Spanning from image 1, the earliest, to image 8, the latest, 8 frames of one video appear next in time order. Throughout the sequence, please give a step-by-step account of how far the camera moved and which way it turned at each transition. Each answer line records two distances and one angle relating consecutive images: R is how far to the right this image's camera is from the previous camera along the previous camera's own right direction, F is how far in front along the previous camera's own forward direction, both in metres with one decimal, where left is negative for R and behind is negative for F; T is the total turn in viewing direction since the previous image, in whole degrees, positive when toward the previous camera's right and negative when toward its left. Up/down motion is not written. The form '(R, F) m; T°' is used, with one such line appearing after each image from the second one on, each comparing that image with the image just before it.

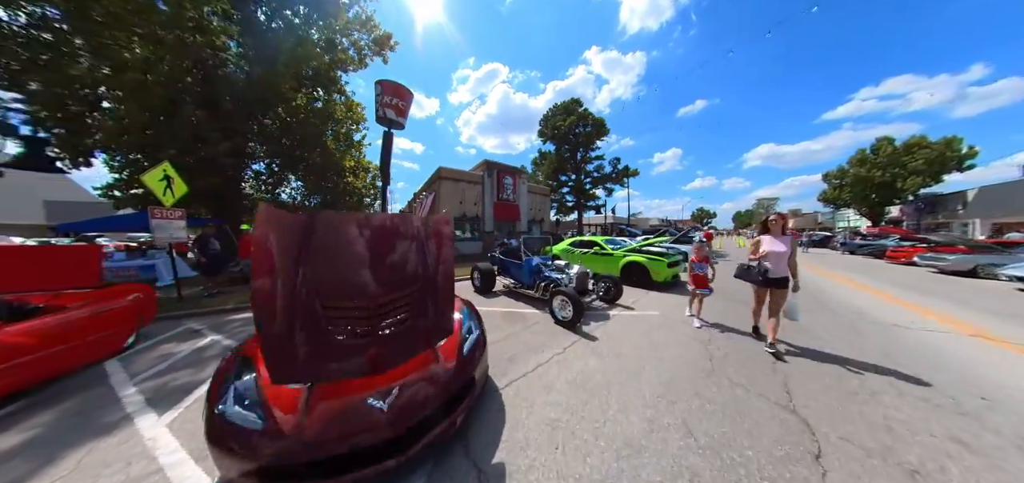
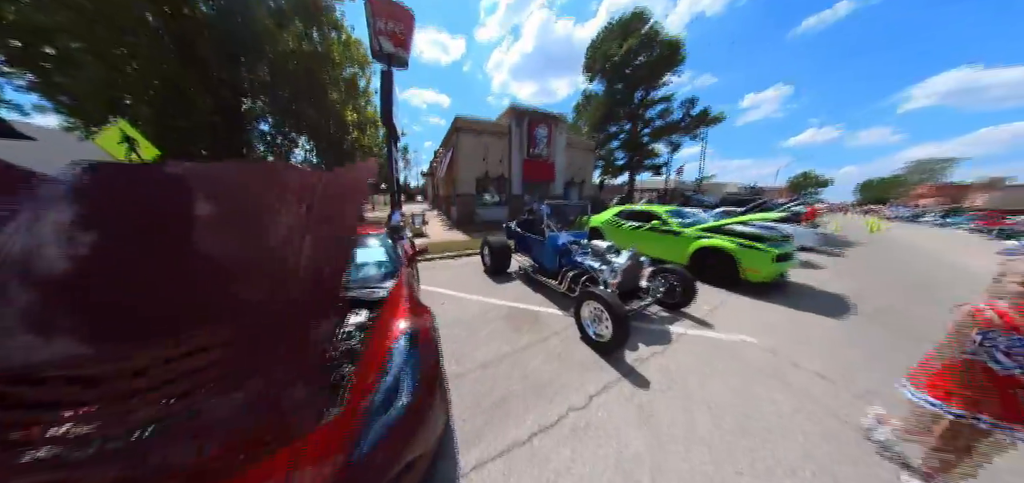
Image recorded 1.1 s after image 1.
(+0.5, +1.5) m; -11°
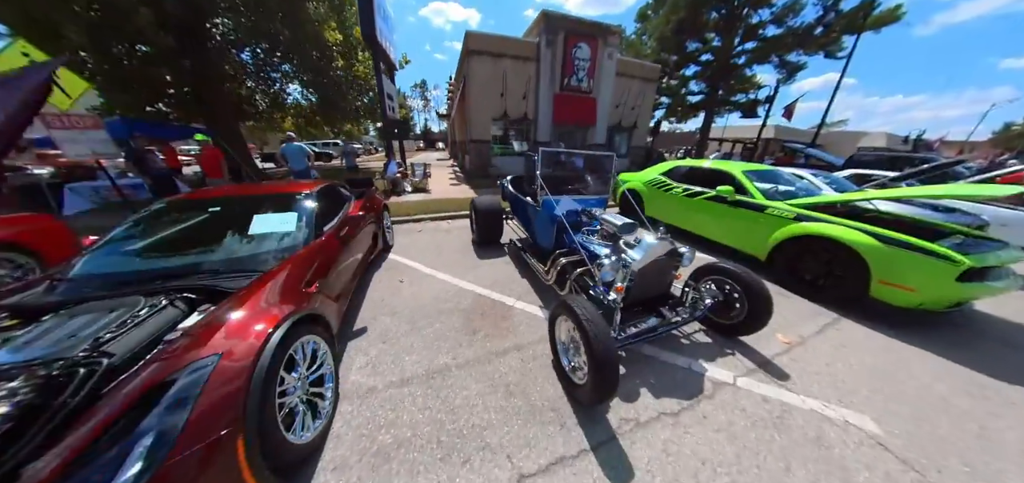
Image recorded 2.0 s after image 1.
(+0.9, +1.2) m; -12°
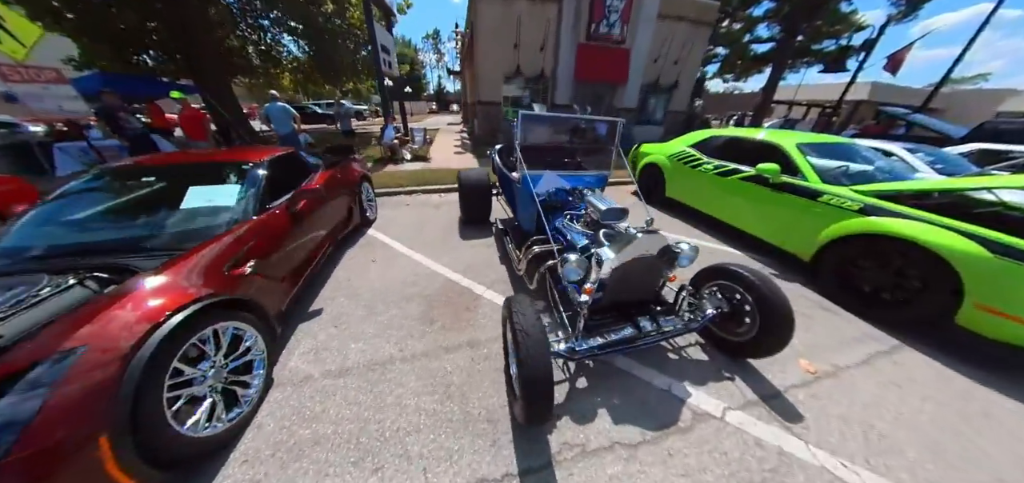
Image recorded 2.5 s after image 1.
(+0.6, +0.4) m; -7°
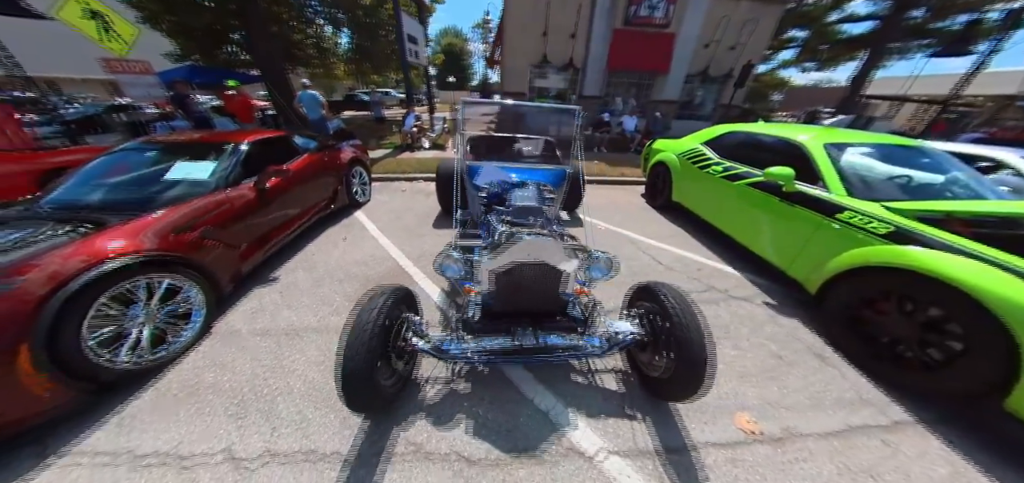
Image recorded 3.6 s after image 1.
(+1.0, +0.2) m; -11°
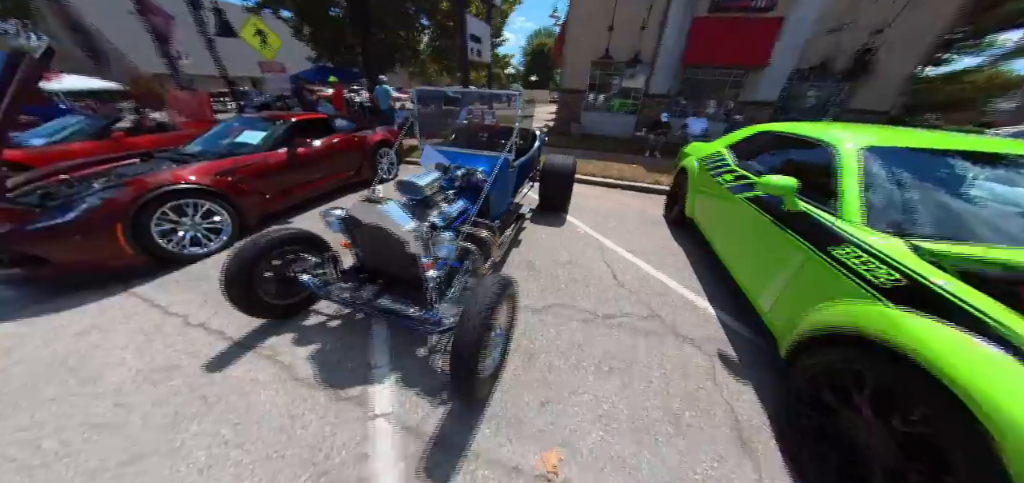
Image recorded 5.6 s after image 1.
(+1.5, +0.2) m; -19°
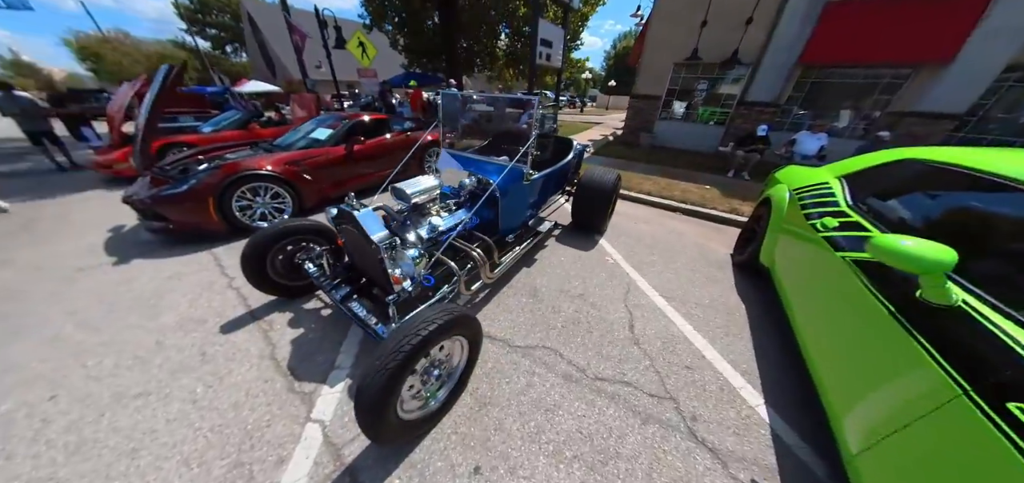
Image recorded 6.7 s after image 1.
(+0.5, +0.3) m; -15°
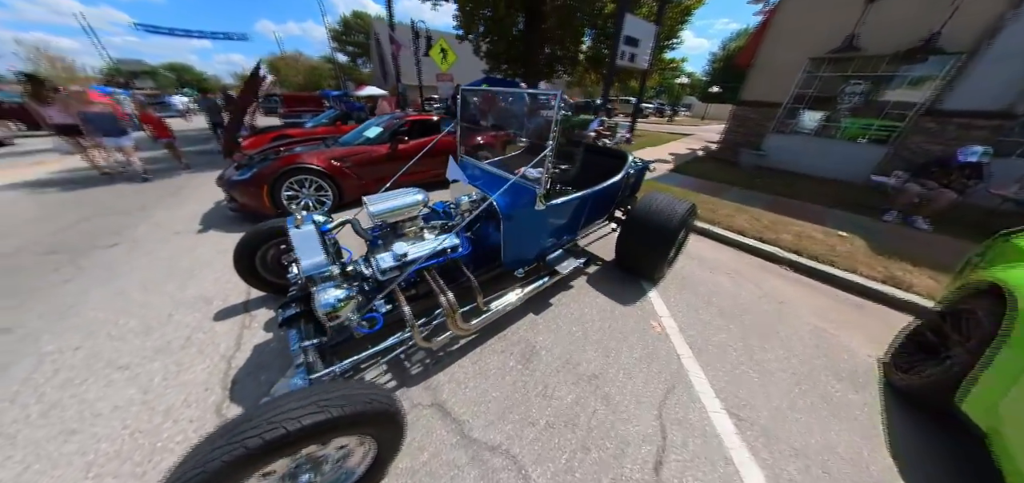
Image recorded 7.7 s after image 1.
(+0.4, +0.6) m; -15°
